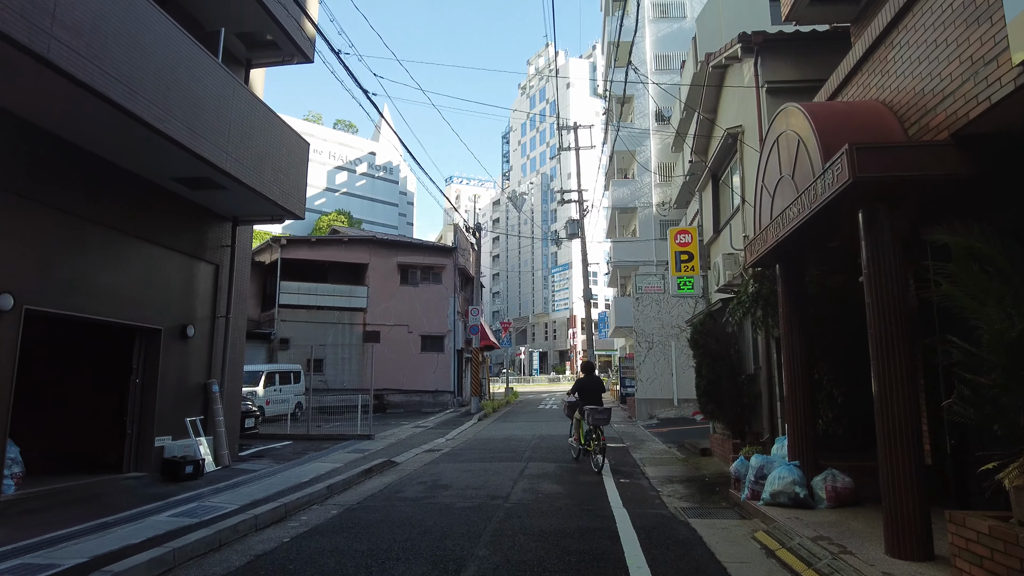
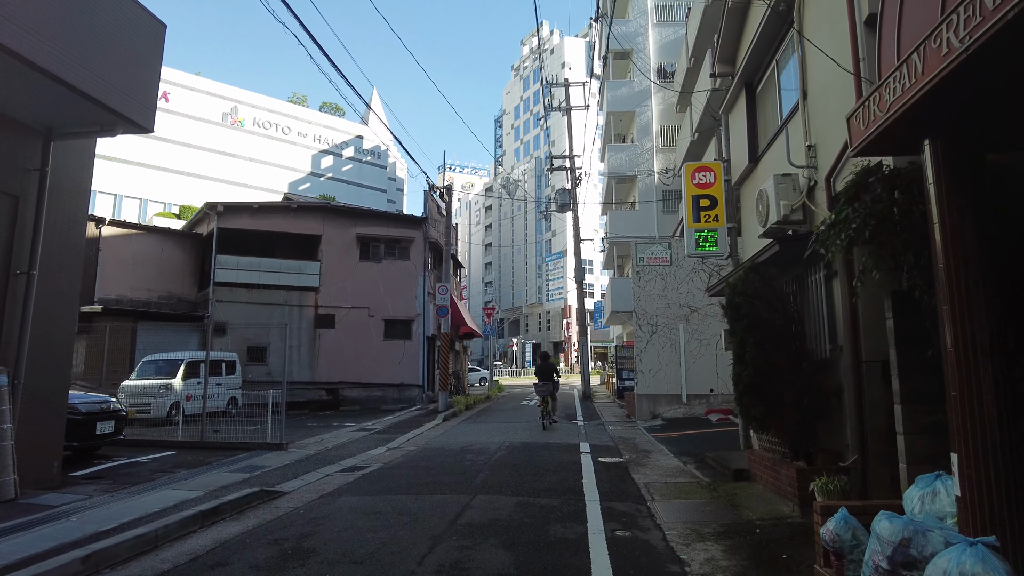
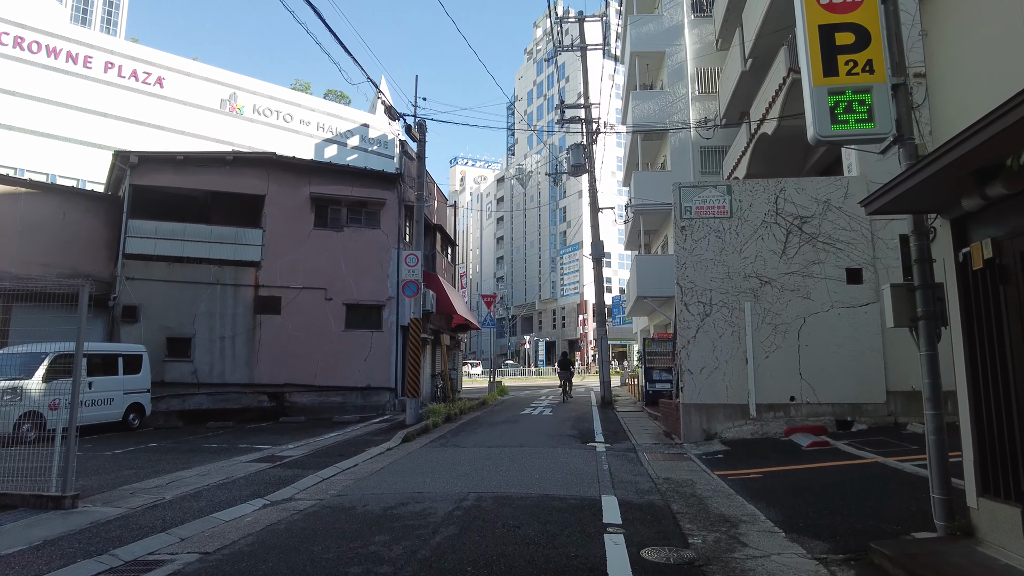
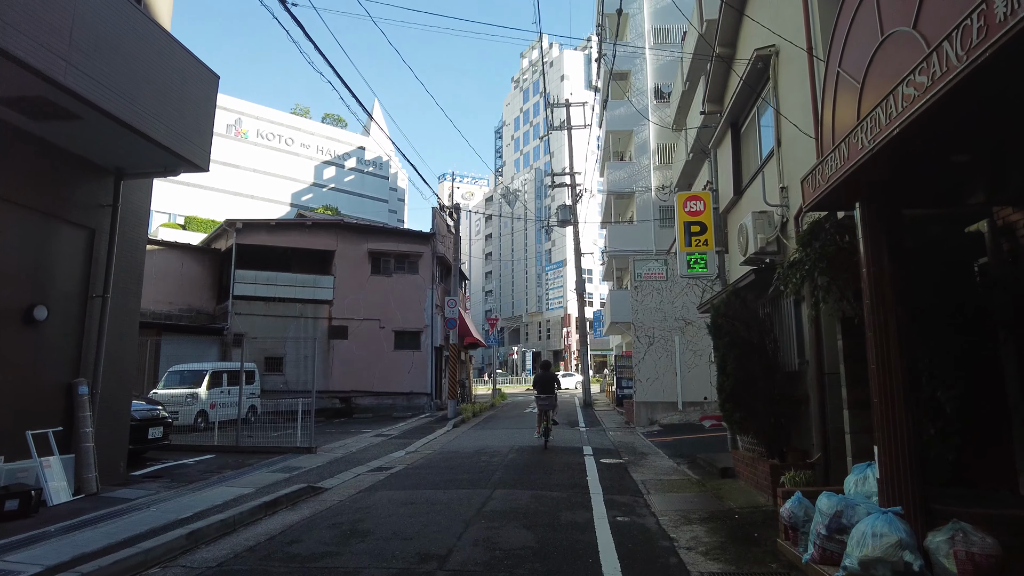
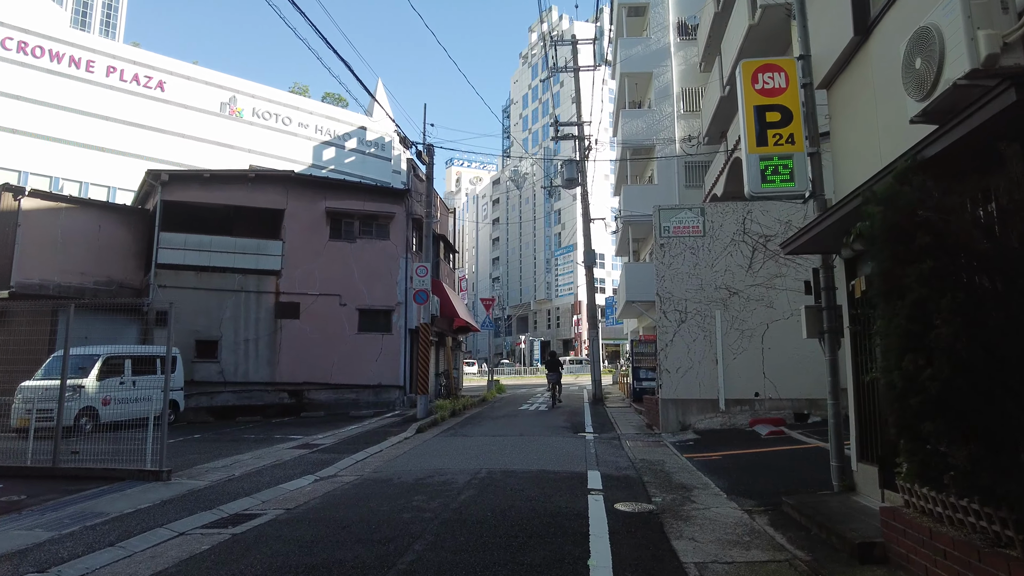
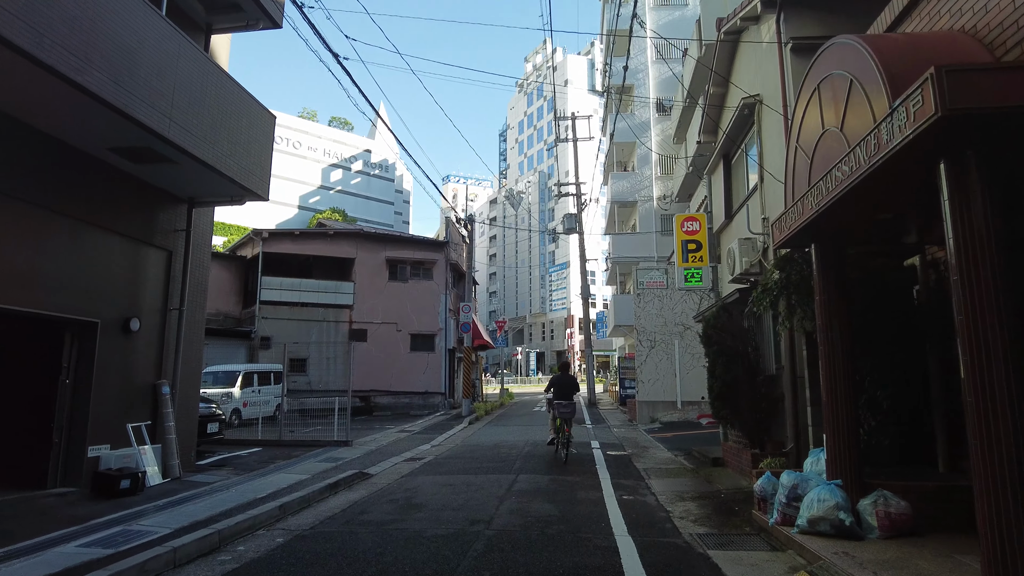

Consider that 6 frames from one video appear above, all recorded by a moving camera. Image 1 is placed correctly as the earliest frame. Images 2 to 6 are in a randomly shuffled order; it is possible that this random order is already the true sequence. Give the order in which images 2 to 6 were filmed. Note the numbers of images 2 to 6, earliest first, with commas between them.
6, 4, 2, 5, 3
